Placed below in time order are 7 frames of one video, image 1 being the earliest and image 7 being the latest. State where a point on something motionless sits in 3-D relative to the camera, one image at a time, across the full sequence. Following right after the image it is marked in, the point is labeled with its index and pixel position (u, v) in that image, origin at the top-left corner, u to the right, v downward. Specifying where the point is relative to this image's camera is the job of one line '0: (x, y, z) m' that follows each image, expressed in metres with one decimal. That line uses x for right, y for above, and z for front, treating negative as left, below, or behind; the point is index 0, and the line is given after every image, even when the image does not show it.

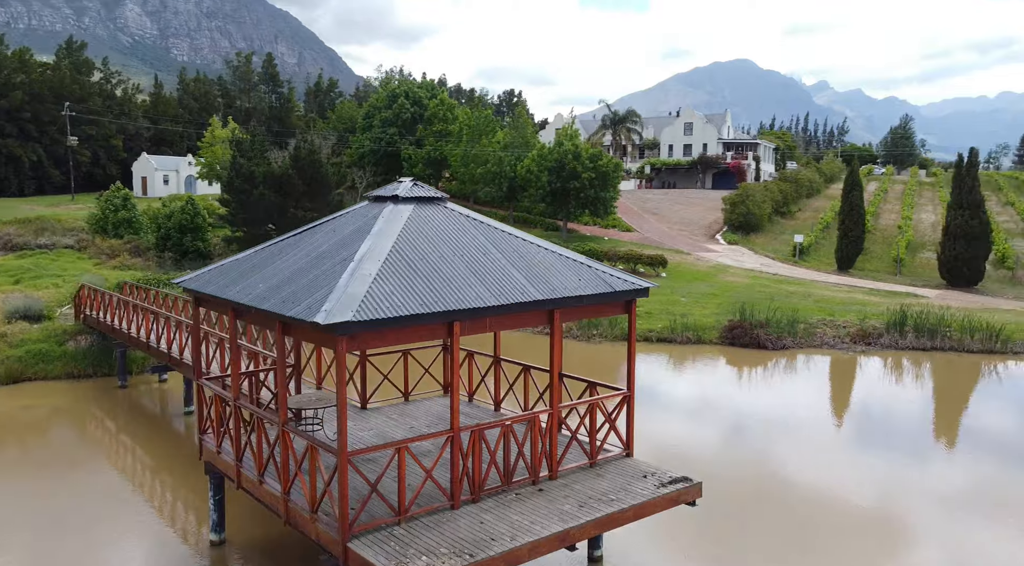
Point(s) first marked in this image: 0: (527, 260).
0: (+0.2, +0.3, +9.3) m
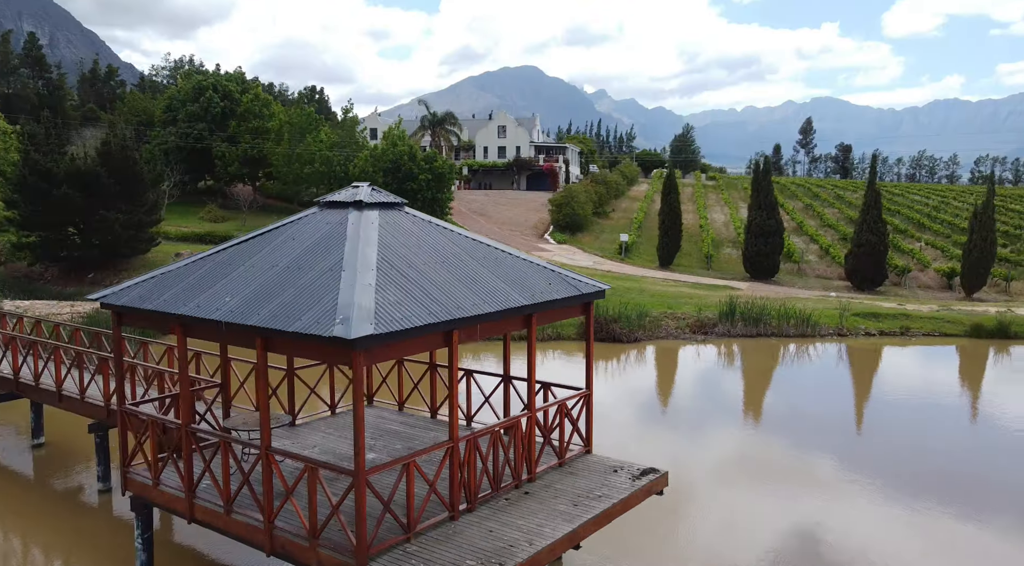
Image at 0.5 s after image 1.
0: (-0.2, +0.2, +9.3) m
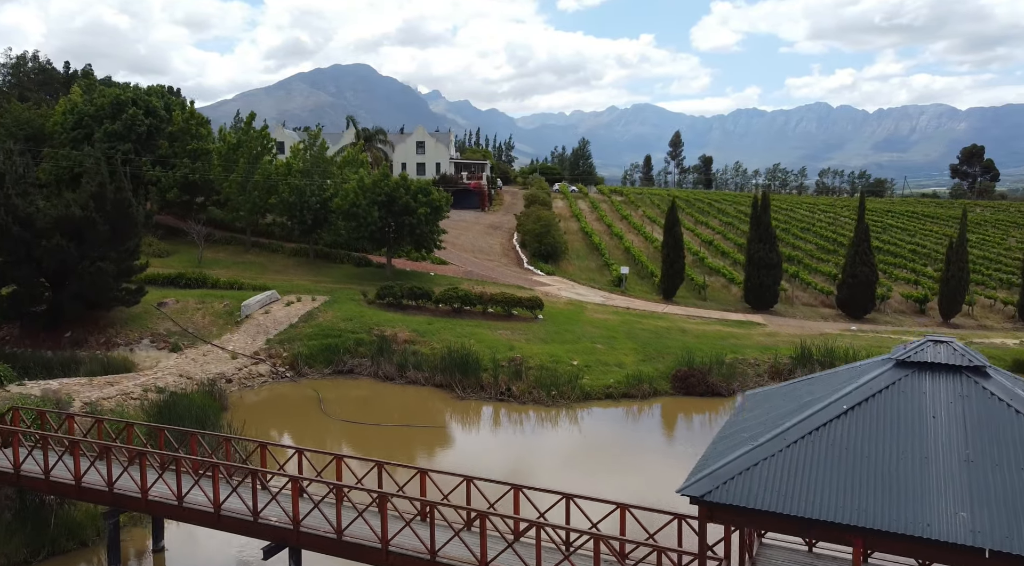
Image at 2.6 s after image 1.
0: (+6.3, -1.5, +8.7) m
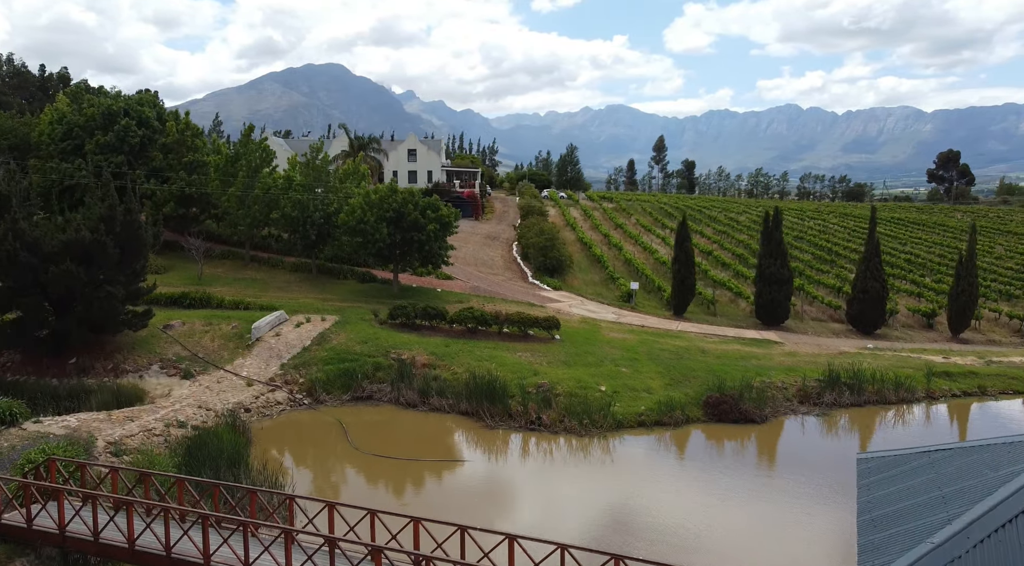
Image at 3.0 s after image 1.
0: (+7.7, -2.3, +8.3) m
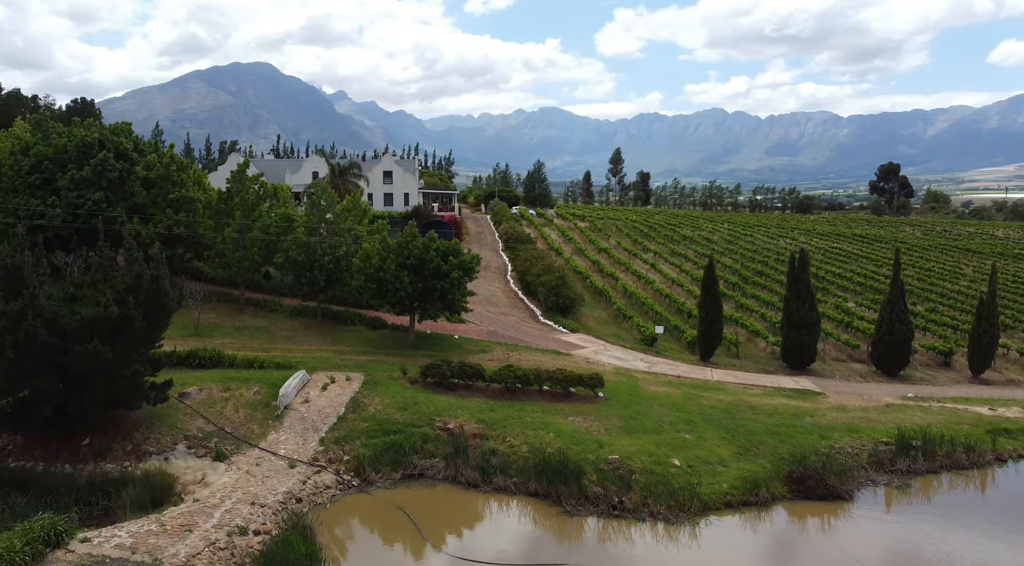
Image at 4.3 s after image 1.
0: (+11.3, -4.3, +7.4) m
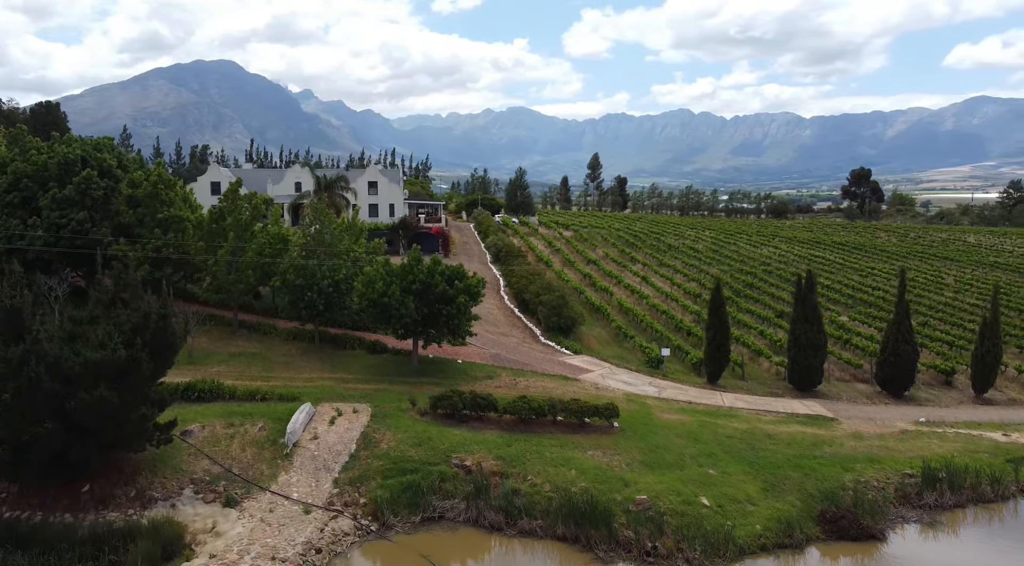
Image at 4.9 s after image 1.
0: (+12.7, -5.3, +7.0) m
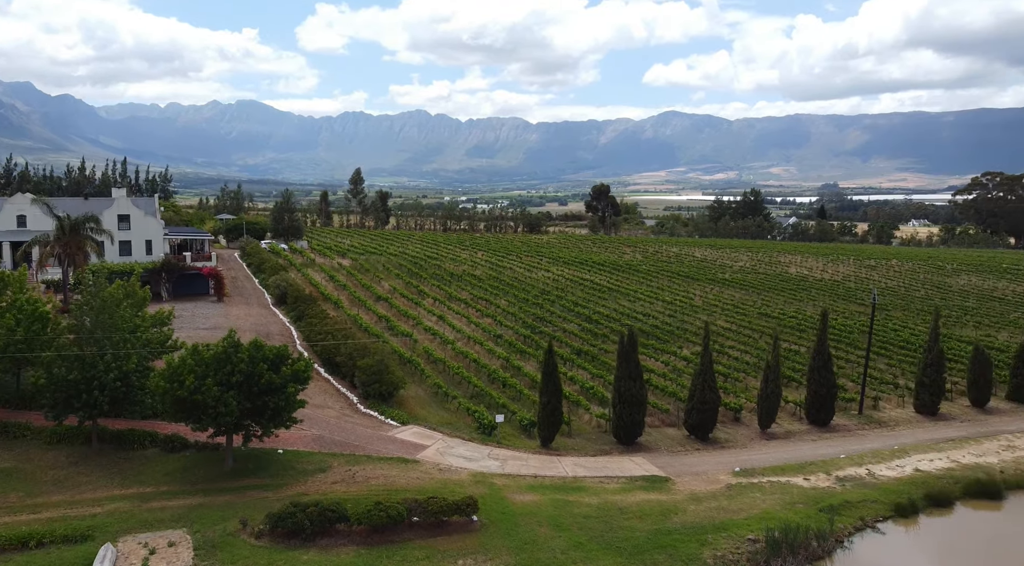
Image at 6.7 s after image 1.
0: (+14.4, -8.1, +8.9) m
